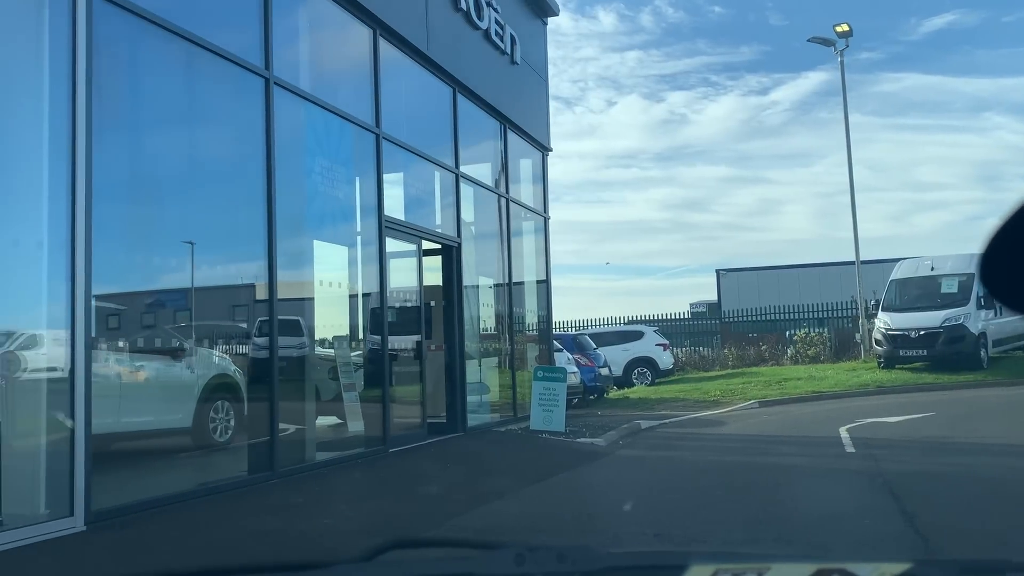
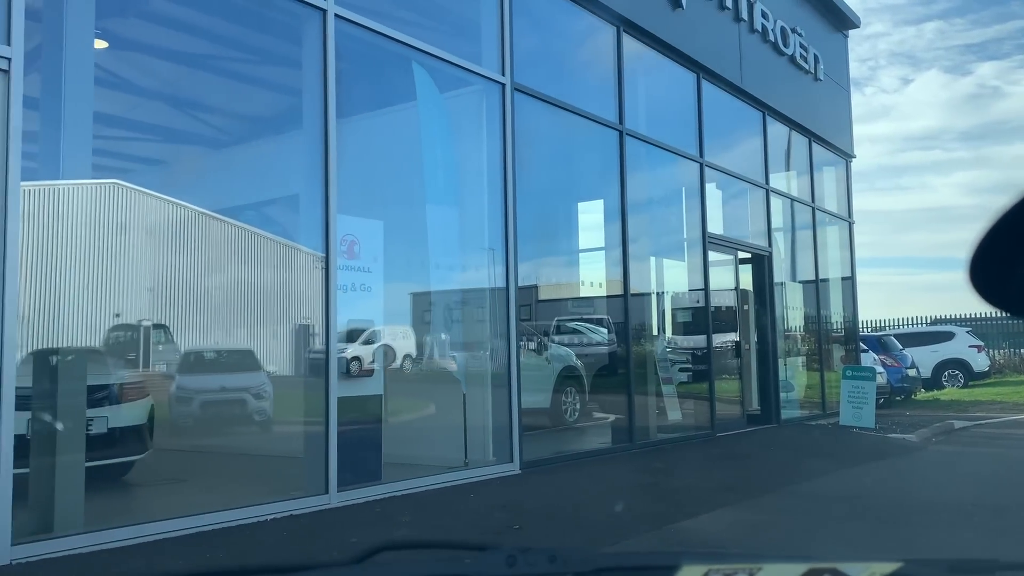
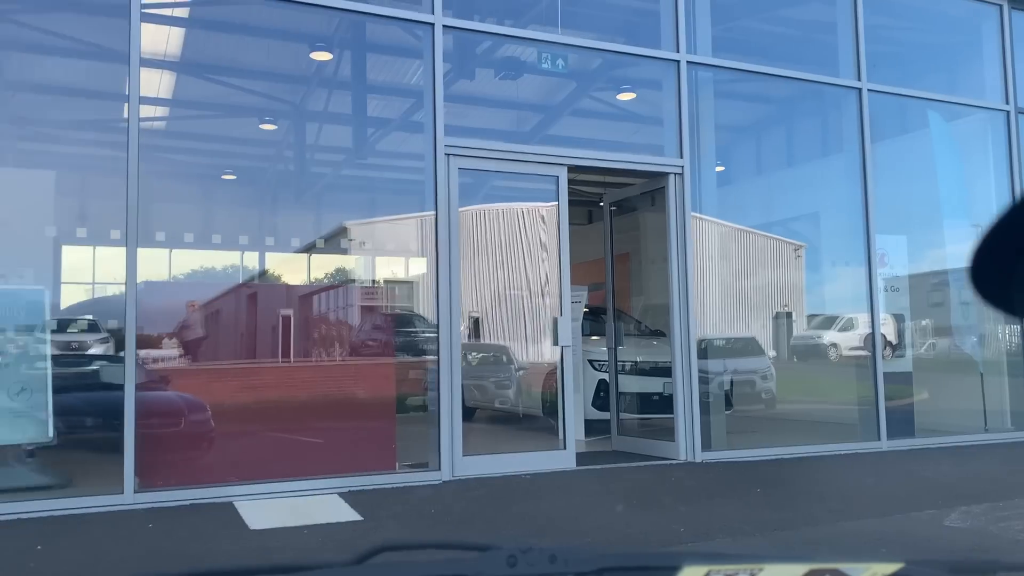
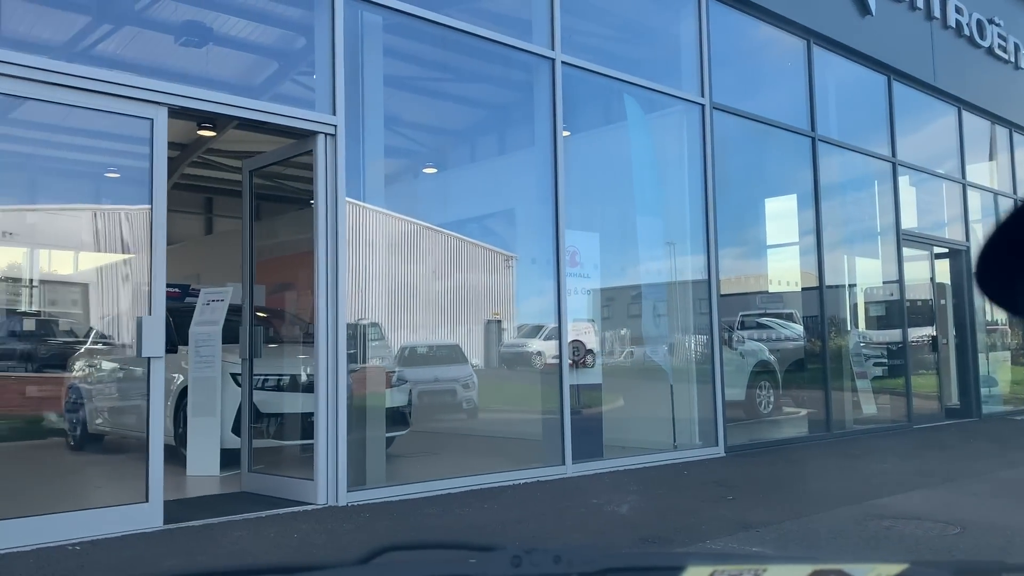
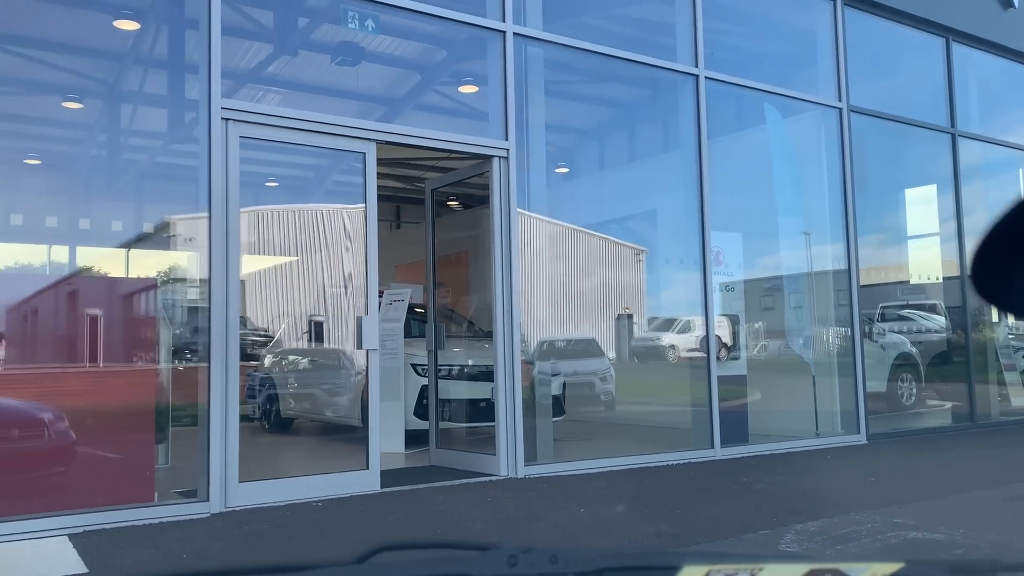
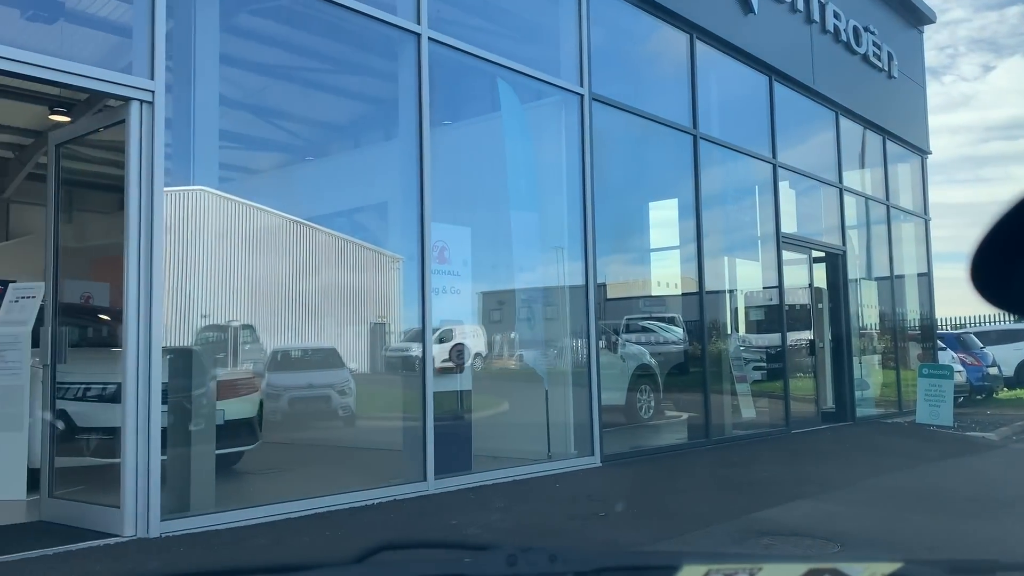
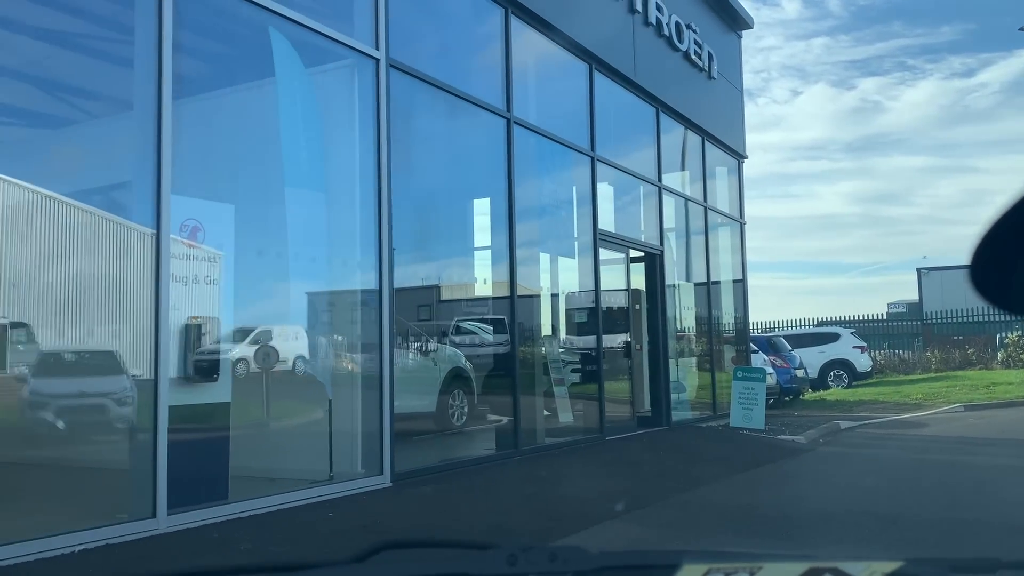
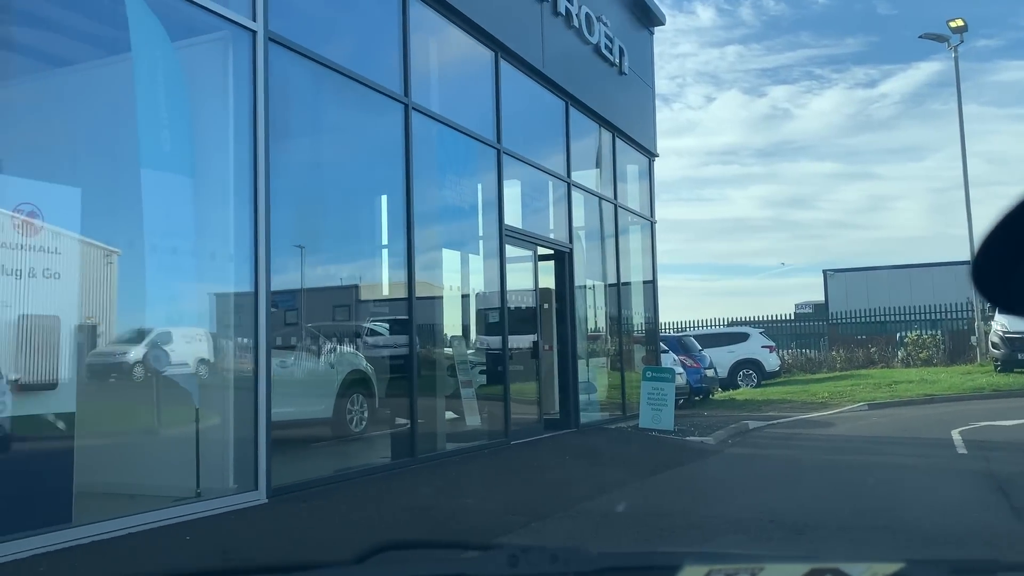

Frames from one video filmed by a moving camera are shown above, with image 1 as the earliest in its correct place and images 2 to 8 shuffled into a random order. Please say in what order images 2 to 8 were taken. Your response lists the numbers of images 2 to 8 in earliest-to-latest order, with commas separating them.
8, 7, 2, 6, 4, 5, 3
